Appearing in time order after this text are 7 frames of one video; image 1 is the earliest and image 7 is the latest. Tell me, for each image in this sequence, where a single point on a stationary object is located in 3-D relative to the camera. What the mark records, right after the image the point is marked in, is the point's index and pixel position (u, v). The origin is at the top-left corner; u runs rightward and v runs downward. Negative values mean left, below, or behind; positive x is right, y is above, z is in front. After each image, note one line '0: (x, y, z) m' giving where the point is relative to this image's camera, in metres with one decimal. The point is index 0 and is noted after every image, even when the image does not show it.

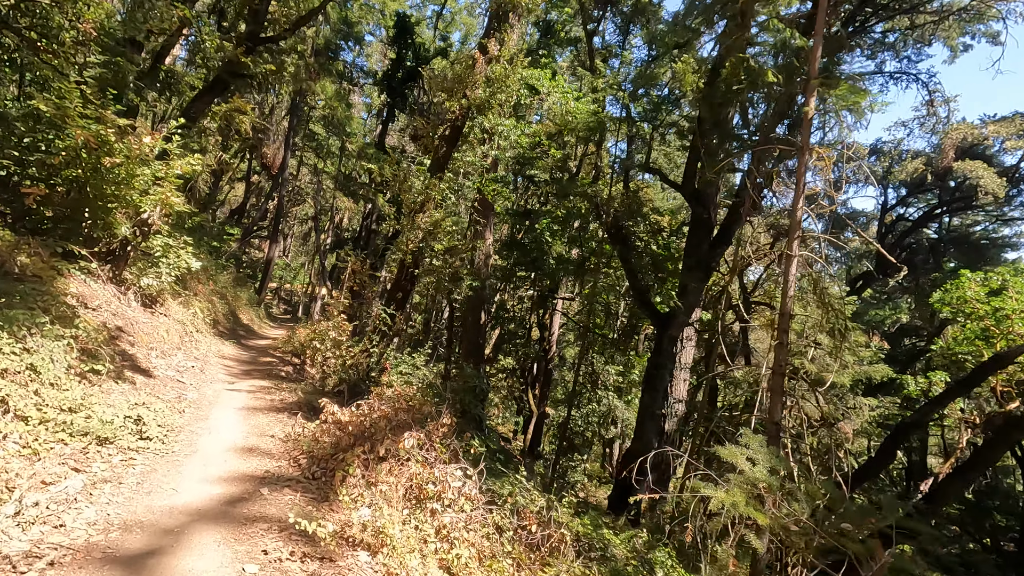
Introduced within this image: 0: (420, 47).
0: (-2.9, +7.4, +16.4) m
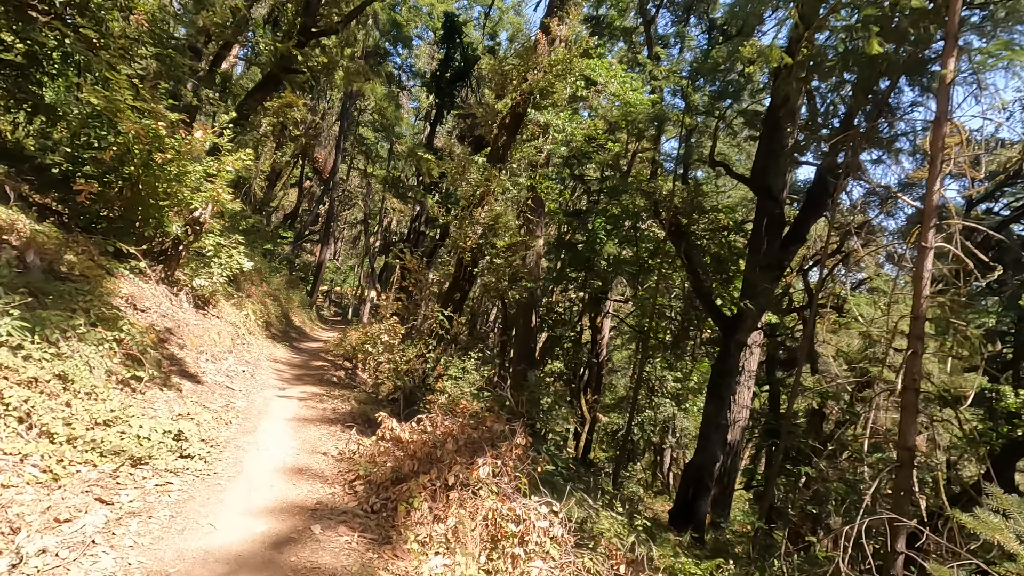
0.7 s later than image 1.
0: (-1.4, +7.3, +16.2) m
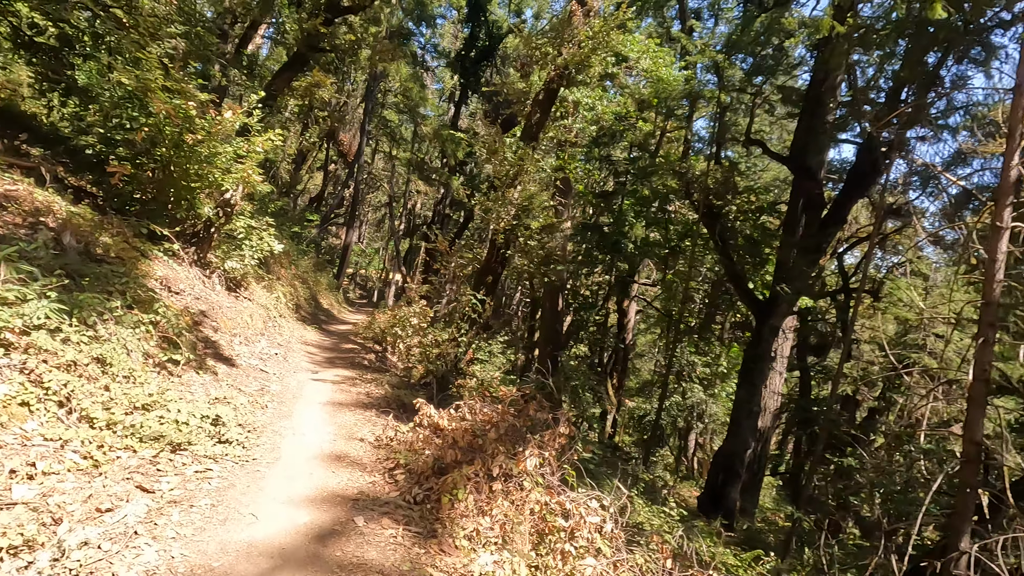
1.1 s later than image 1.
0: (-0.6, +7.8, +15.8) m
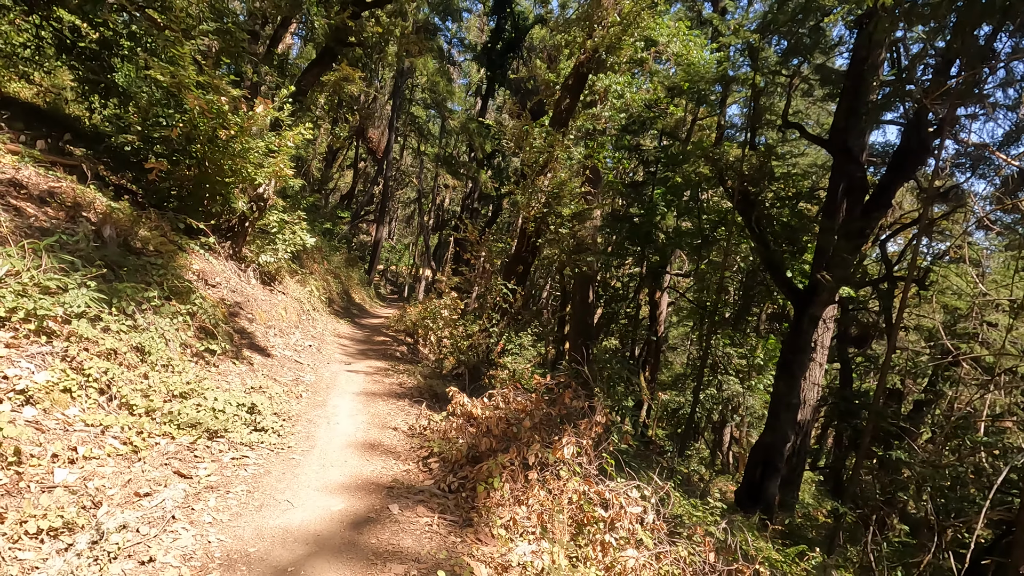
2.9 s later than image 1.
0: (+0.2, +8.0, +15.7) m
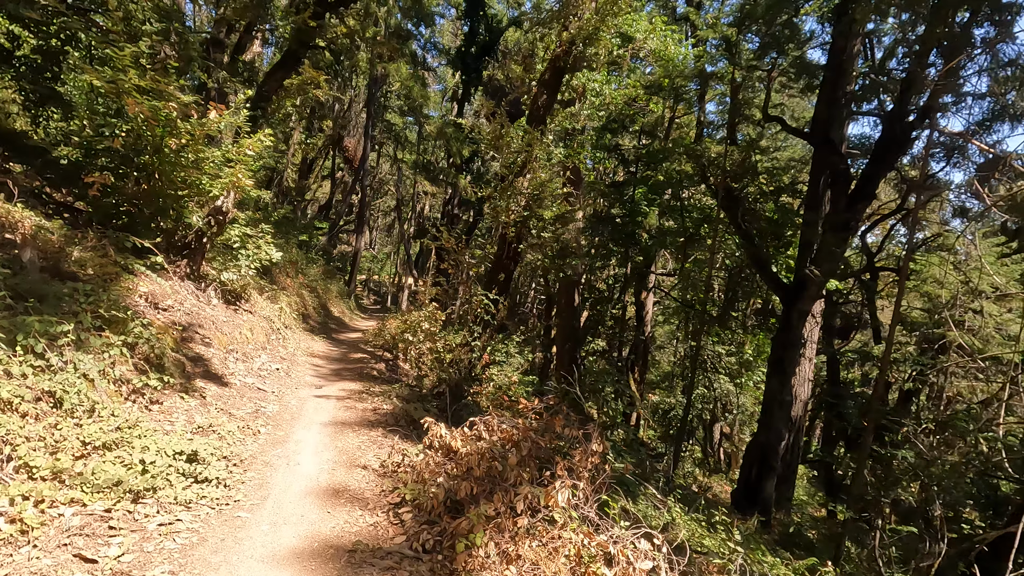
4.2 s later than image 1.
0: (-0.6, +7.9, +15.4) m
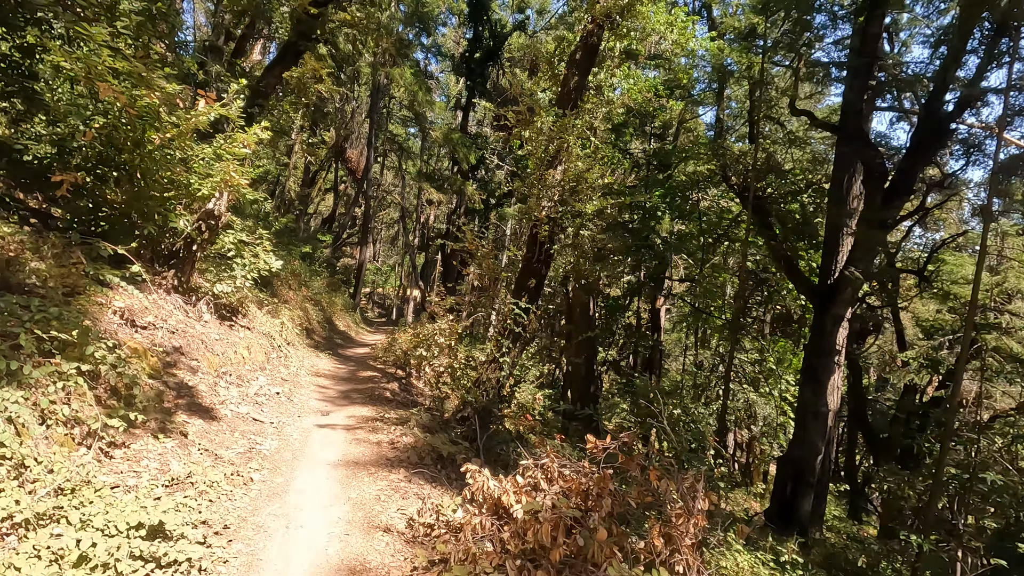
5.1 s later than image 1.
0: (-0.4, +7.6, +15.0) m
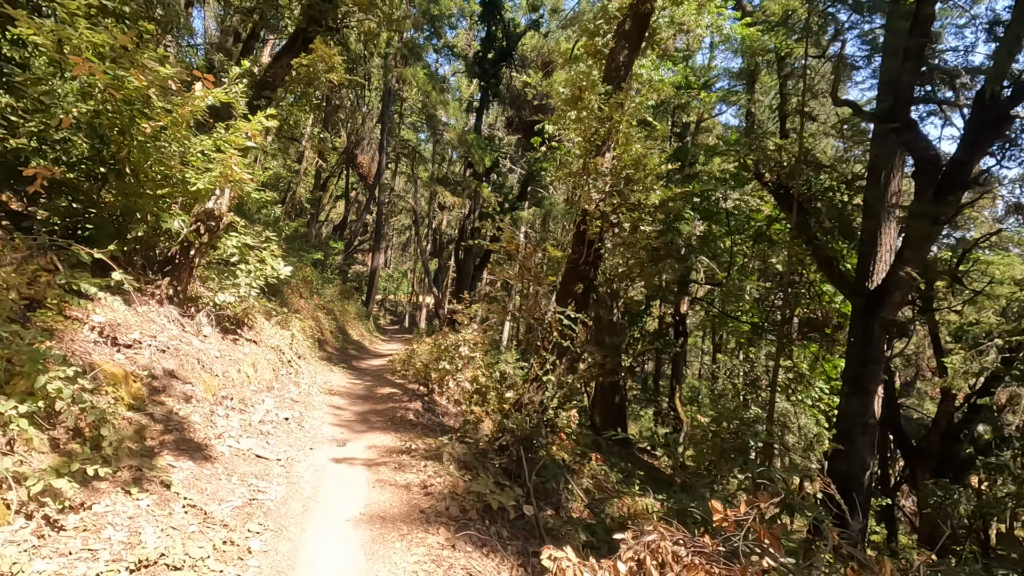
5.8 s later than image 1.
0: (0.0, +7.4, +14.5) m
